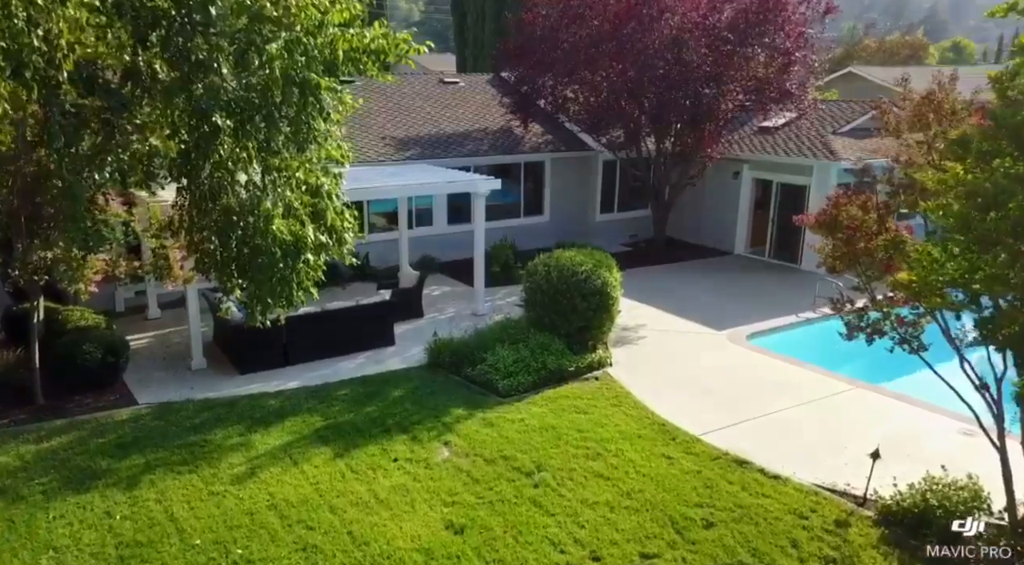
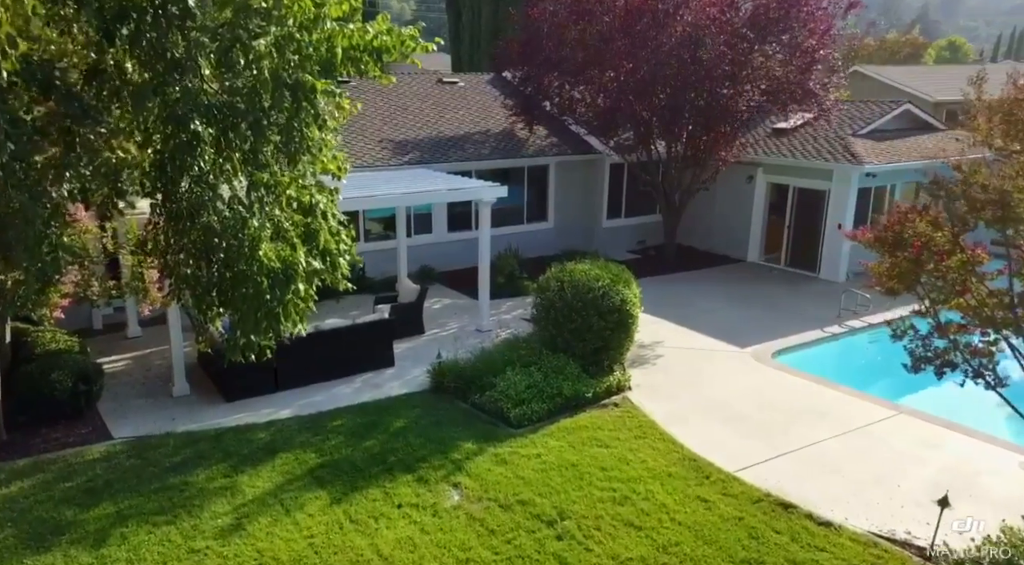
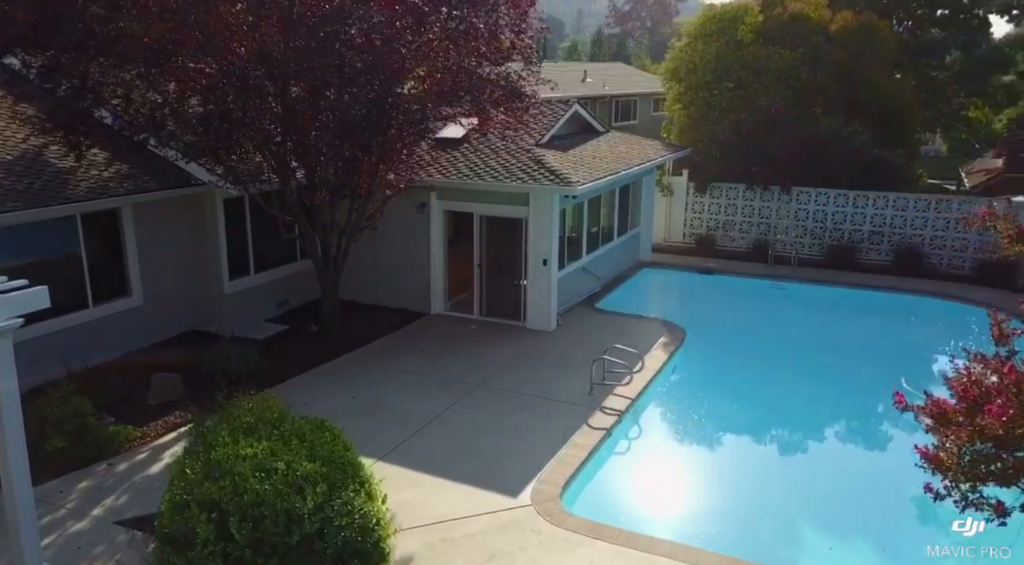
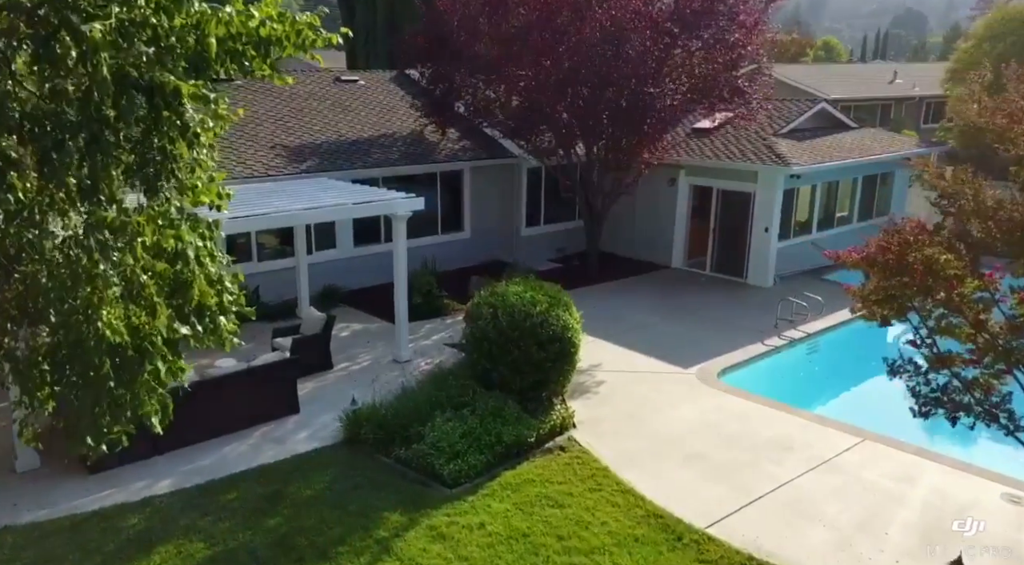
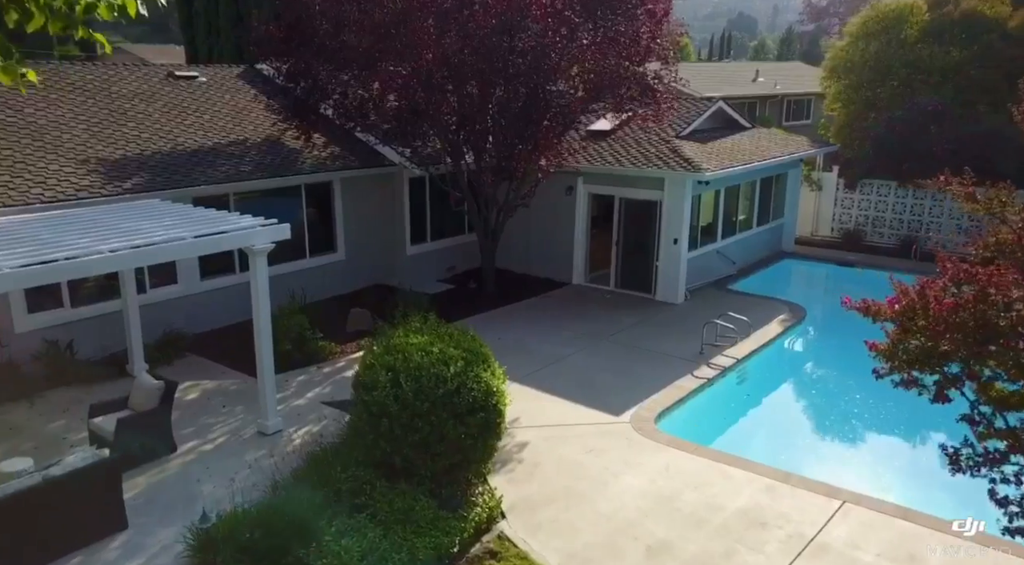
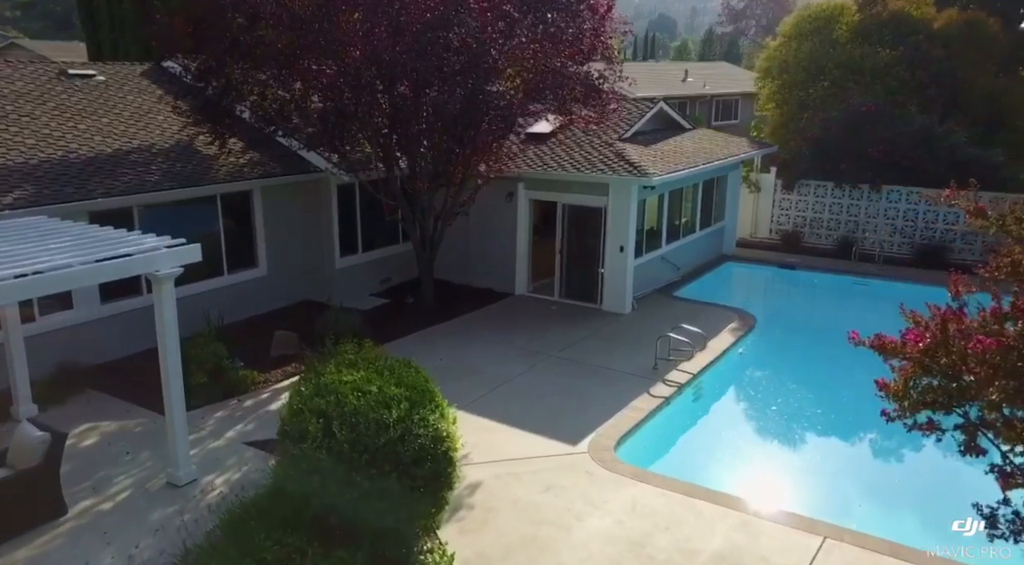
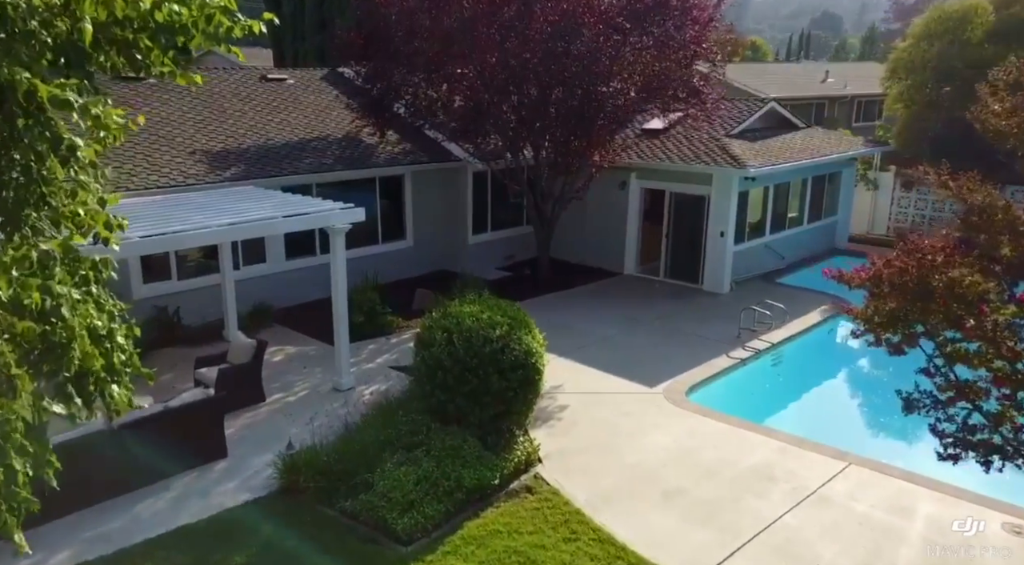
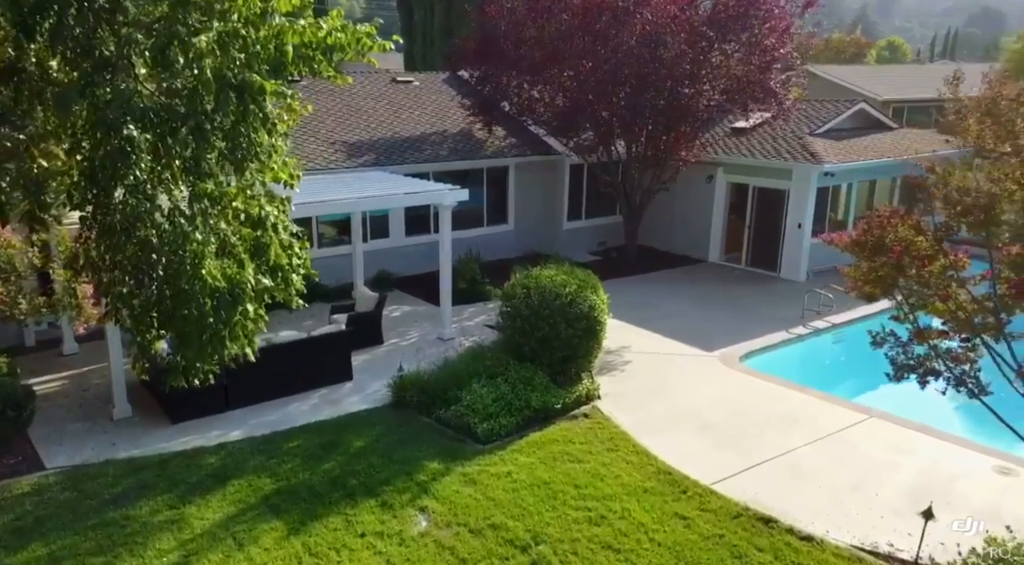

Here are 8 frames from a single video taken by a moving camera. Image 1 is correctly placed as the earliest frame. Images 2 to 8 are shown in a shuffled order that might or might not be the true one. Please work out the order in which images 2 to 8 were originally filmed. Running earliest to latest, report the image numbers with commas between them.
2, 8, 4, 7, 5, 6, 3
